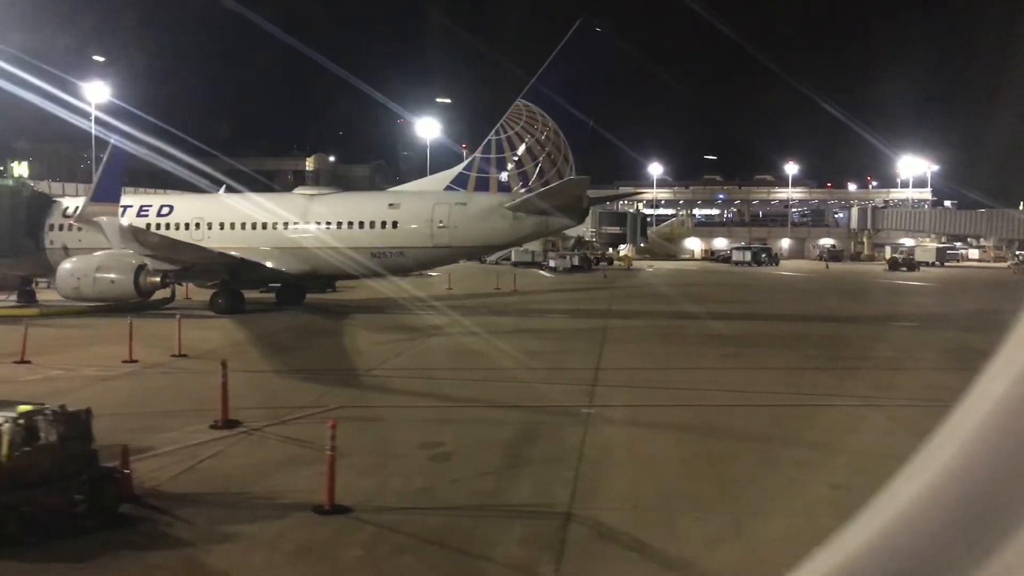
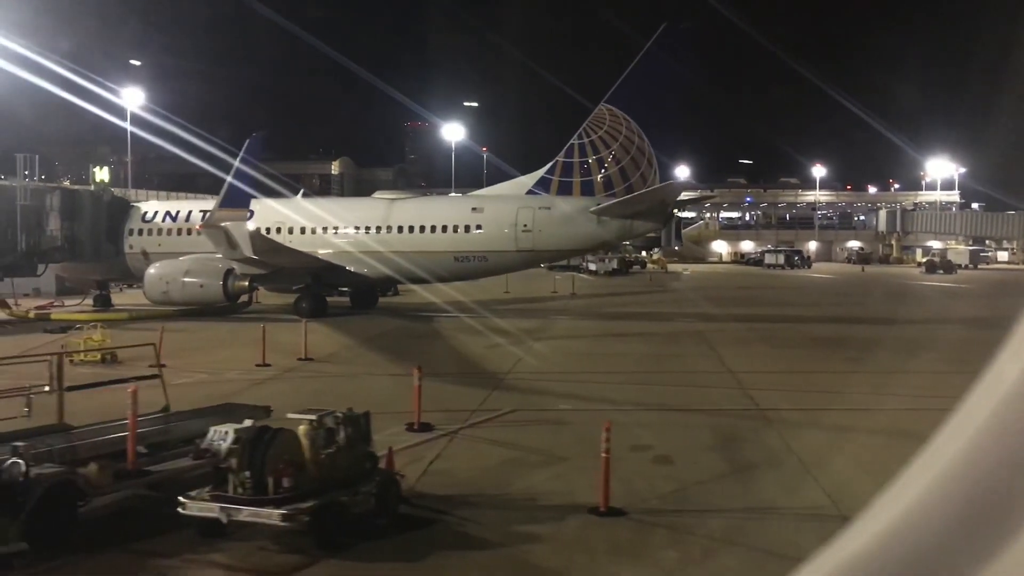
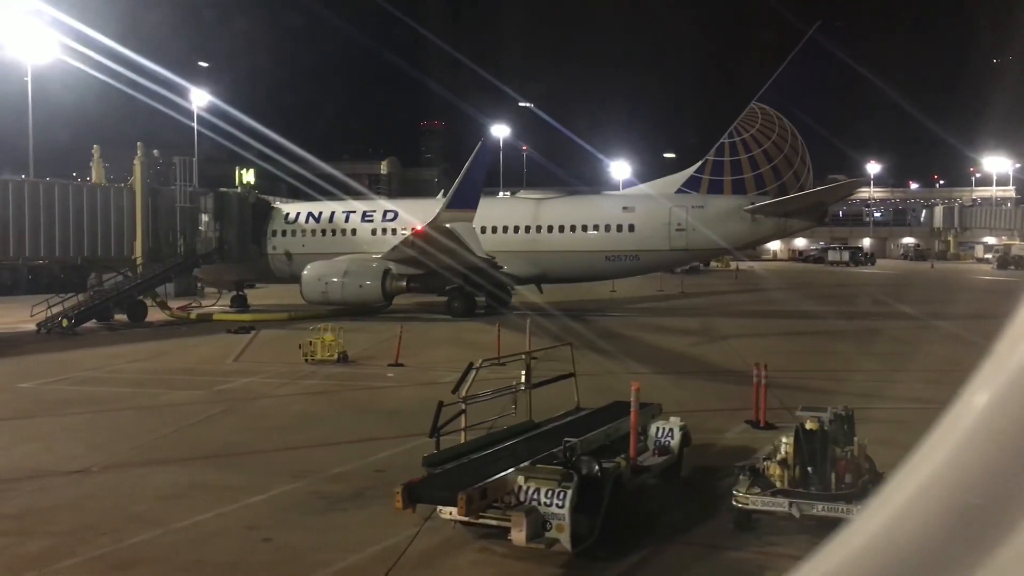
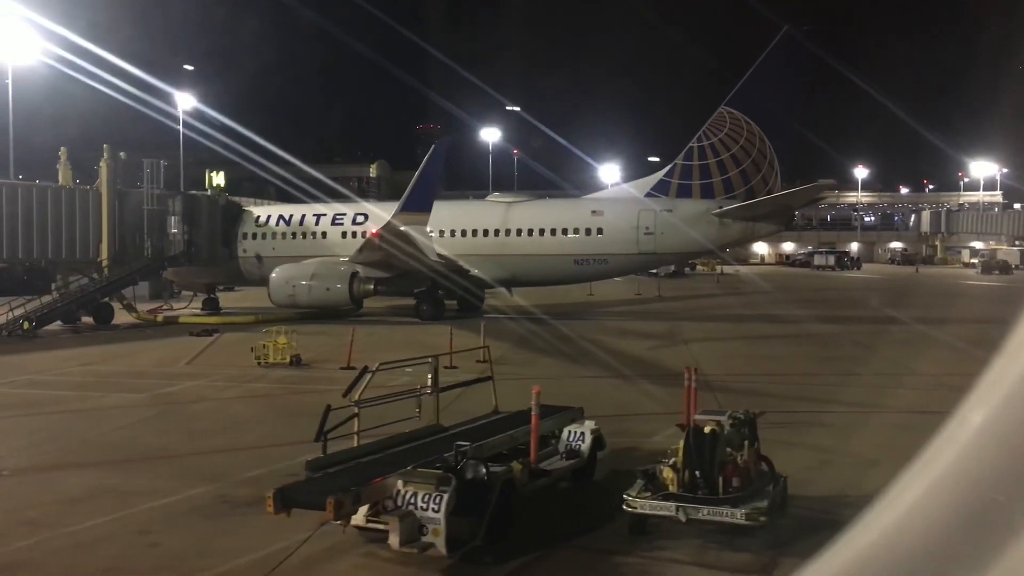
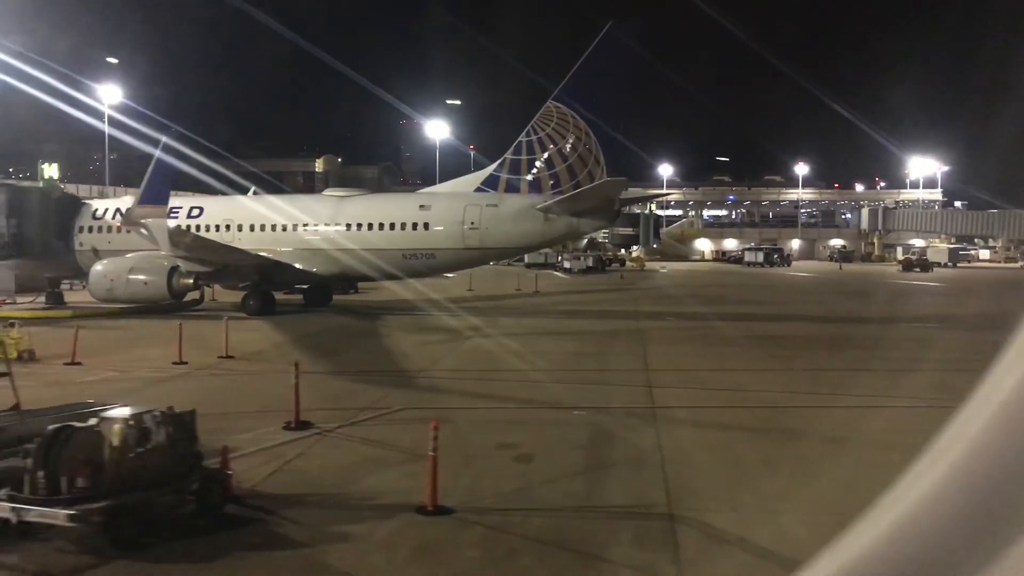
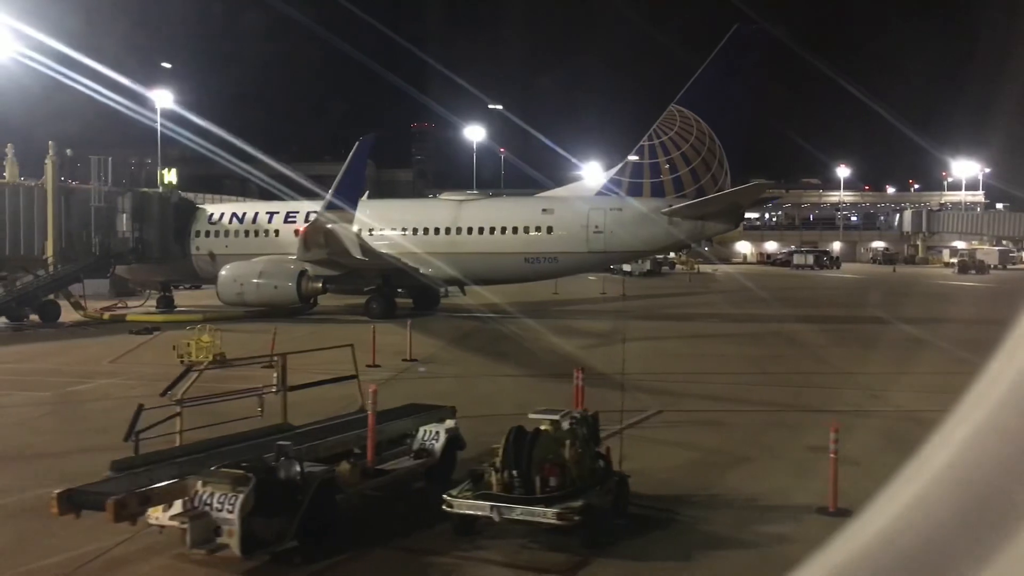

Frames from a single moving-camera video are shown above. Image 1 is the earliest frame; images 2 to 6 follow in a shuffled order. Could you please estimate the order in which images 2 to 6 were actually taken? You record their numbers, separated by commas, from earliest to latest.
5, 2, 6, 4, 3
